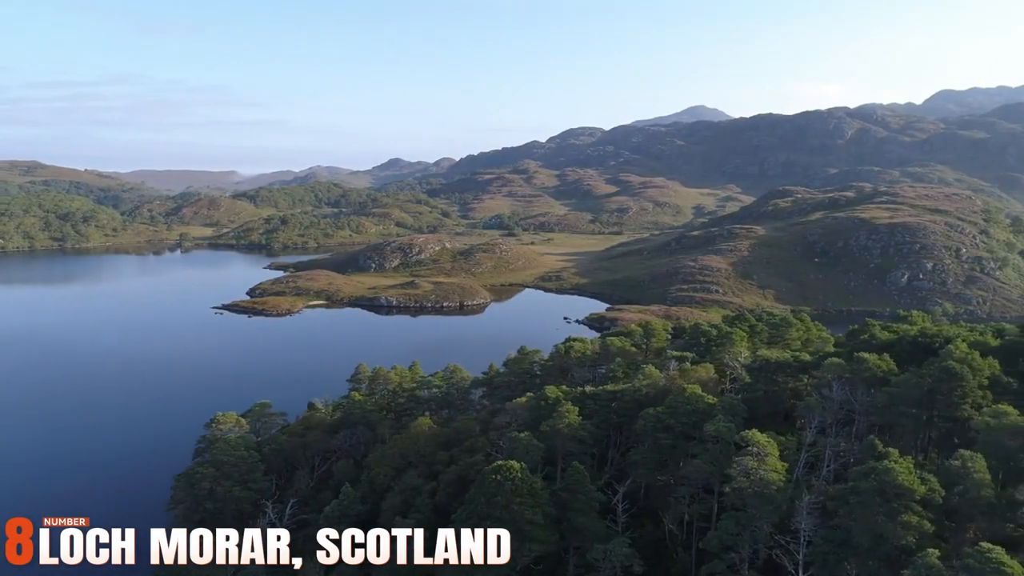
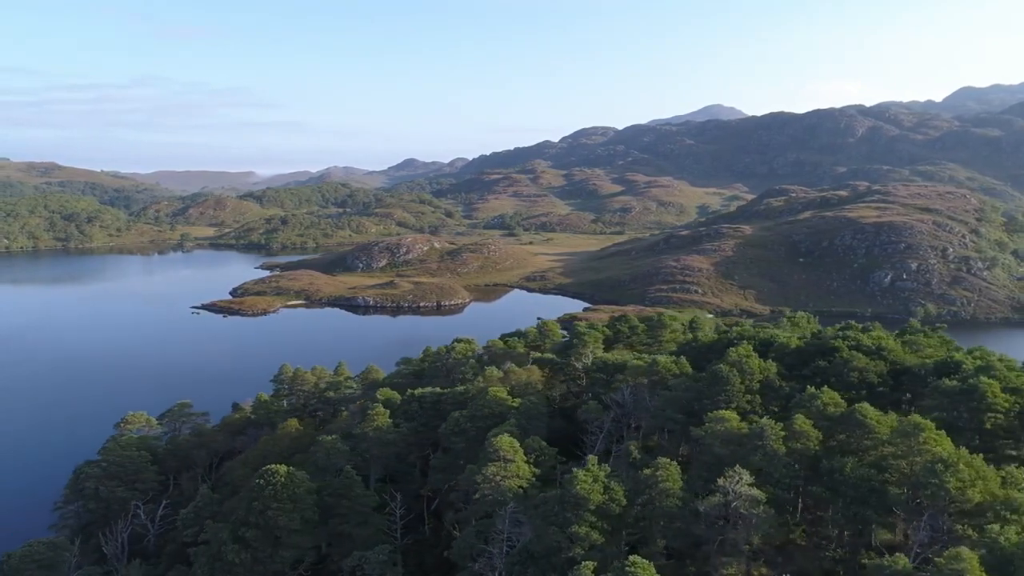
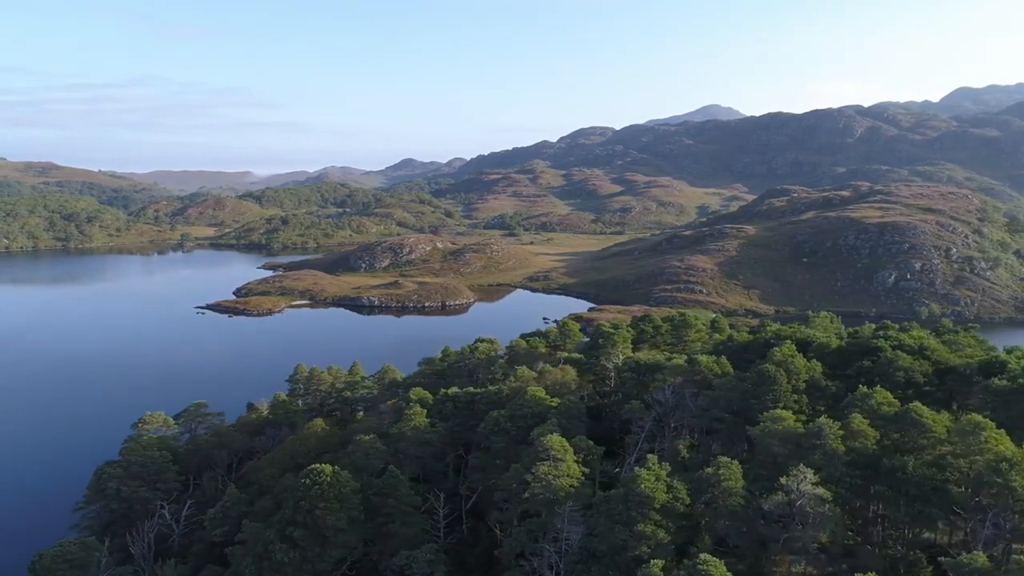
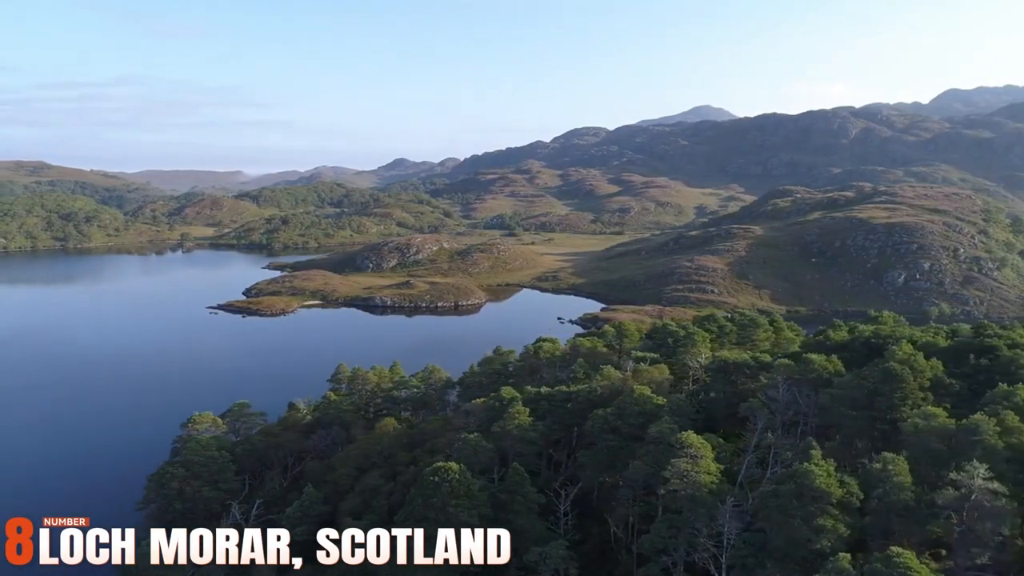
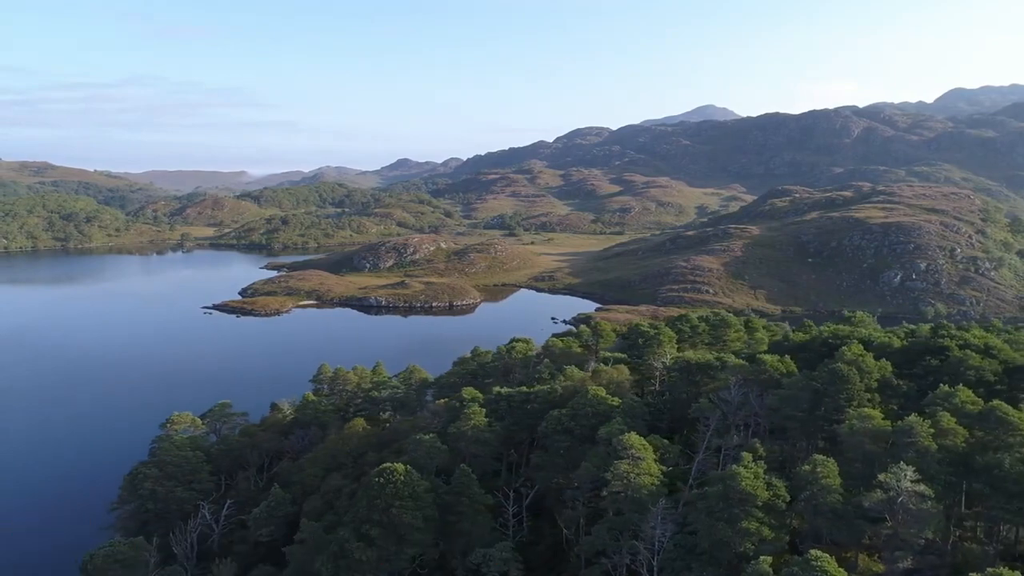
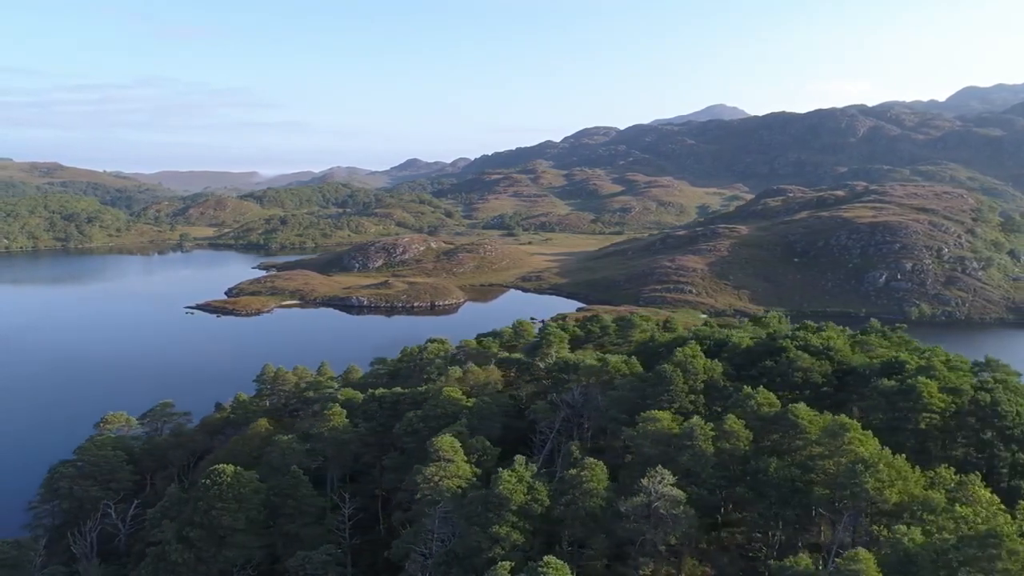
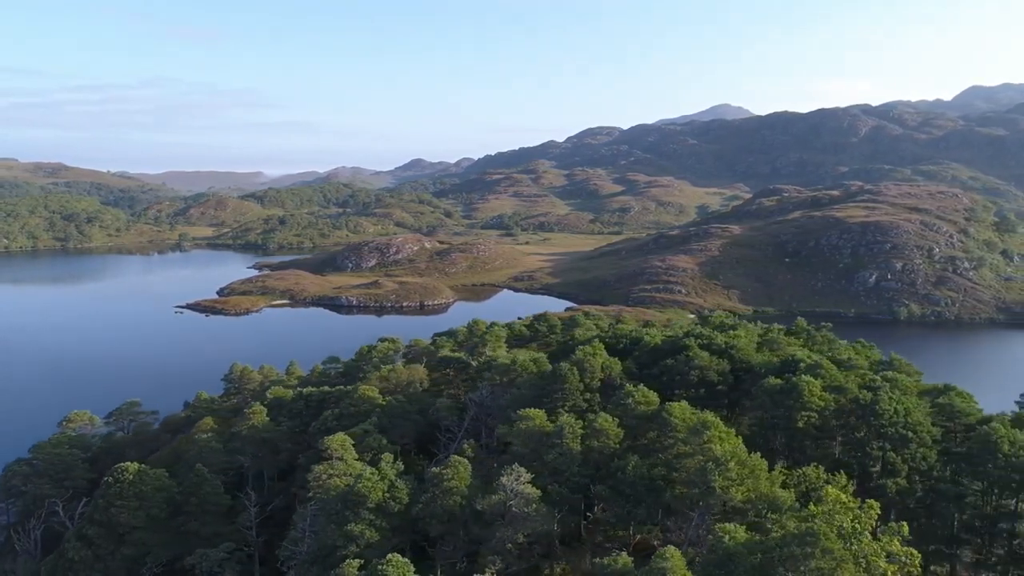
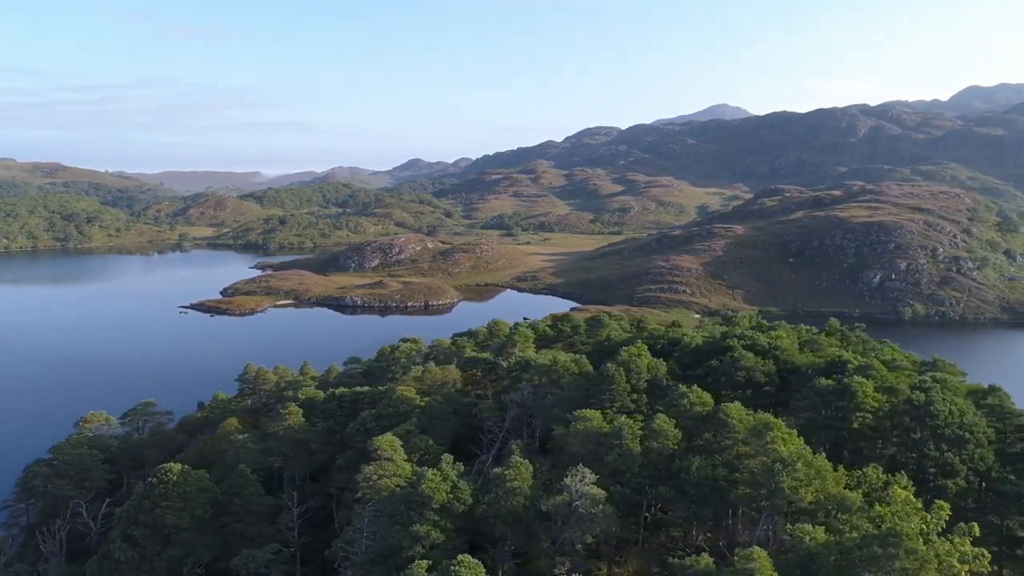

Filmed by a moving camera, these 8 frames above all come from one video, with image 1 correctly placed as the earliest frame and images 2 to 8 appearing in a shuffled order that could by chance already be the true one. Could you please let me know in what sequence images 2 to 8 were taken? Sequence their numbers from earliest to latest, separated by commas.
4, 5, 3, 2, 6, 8, 7
